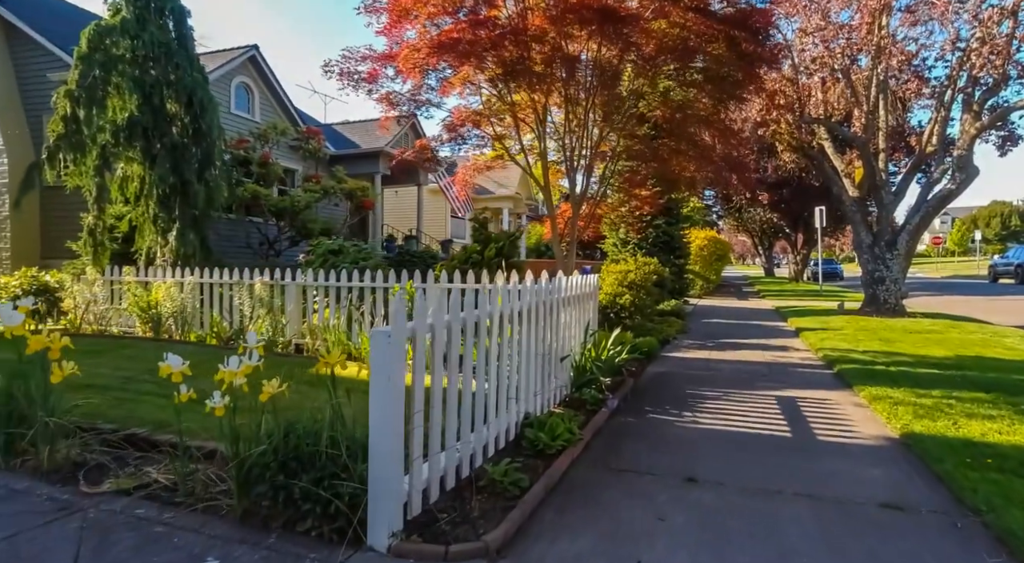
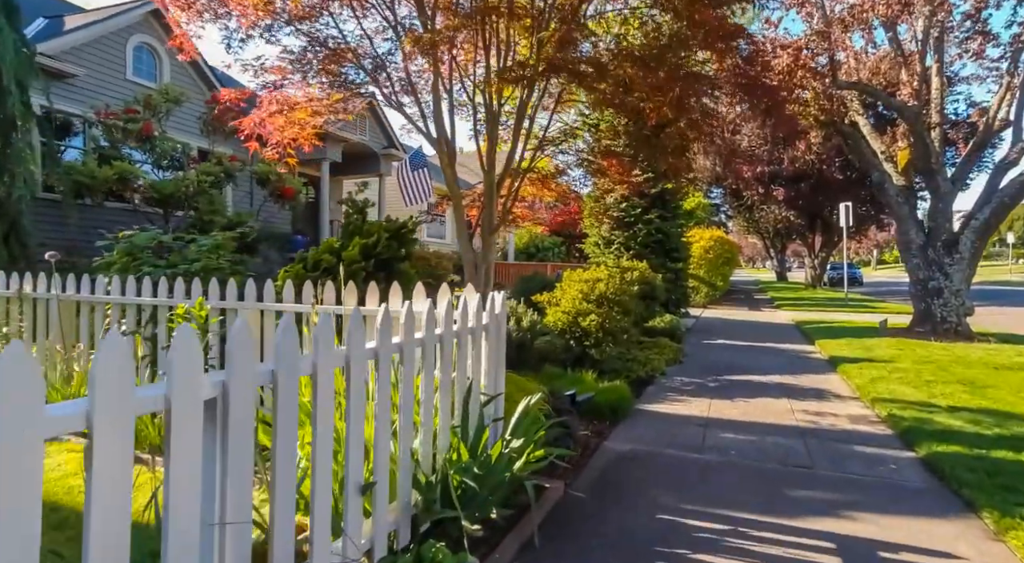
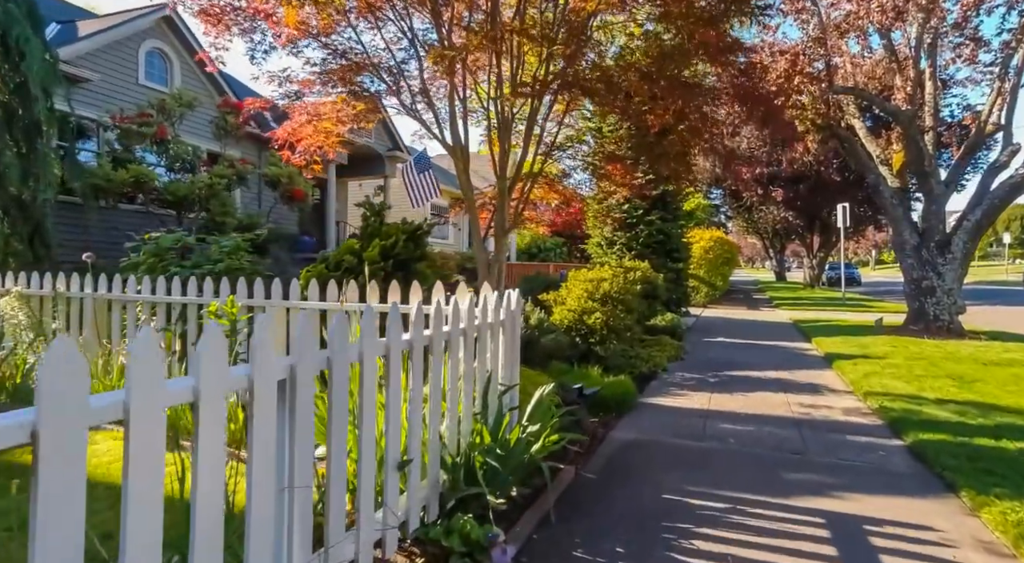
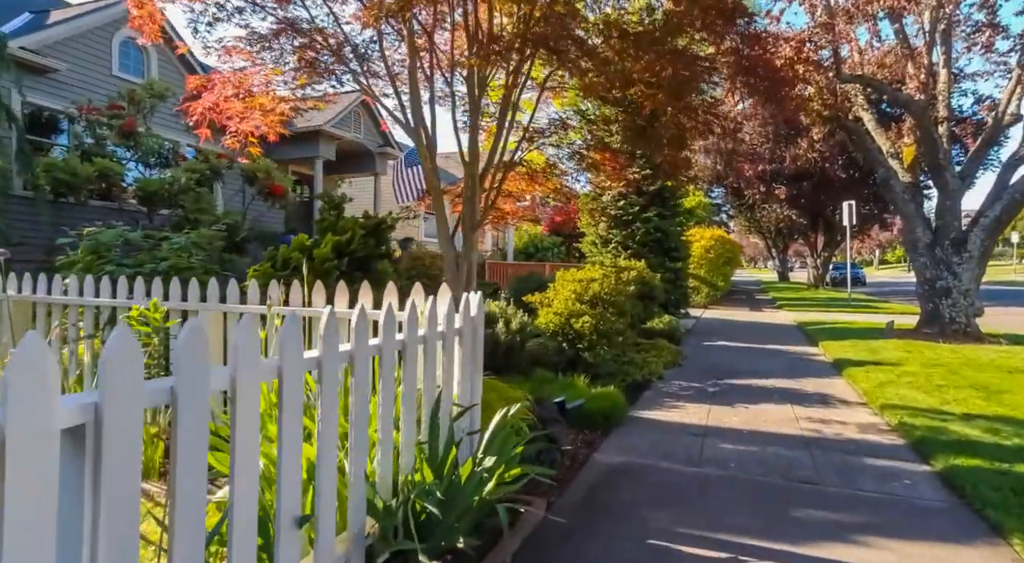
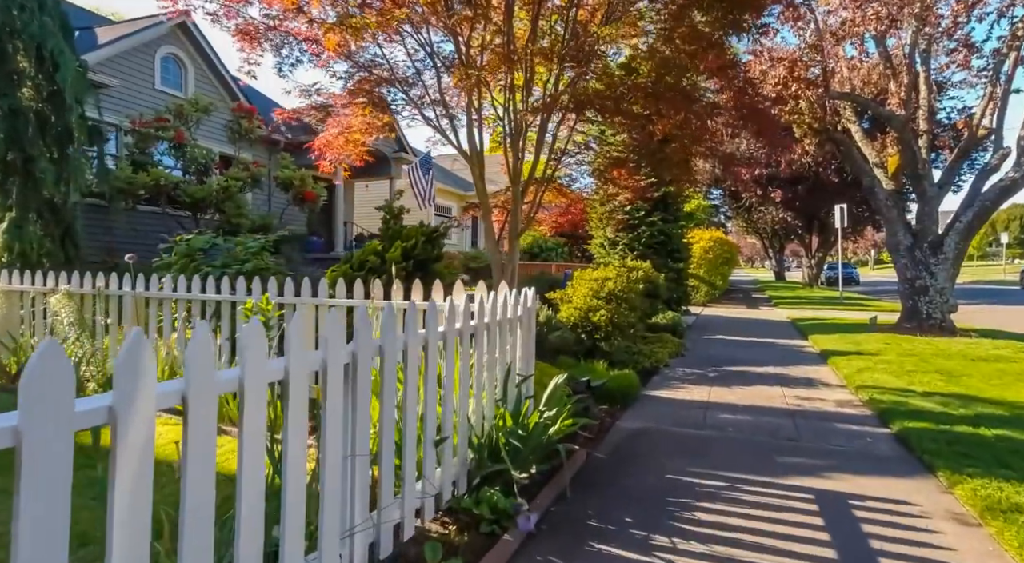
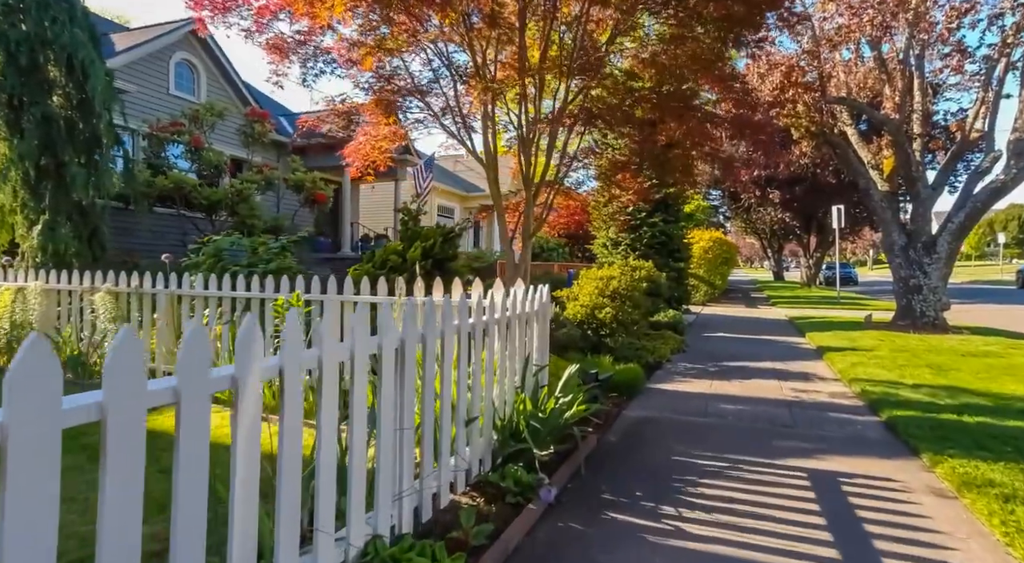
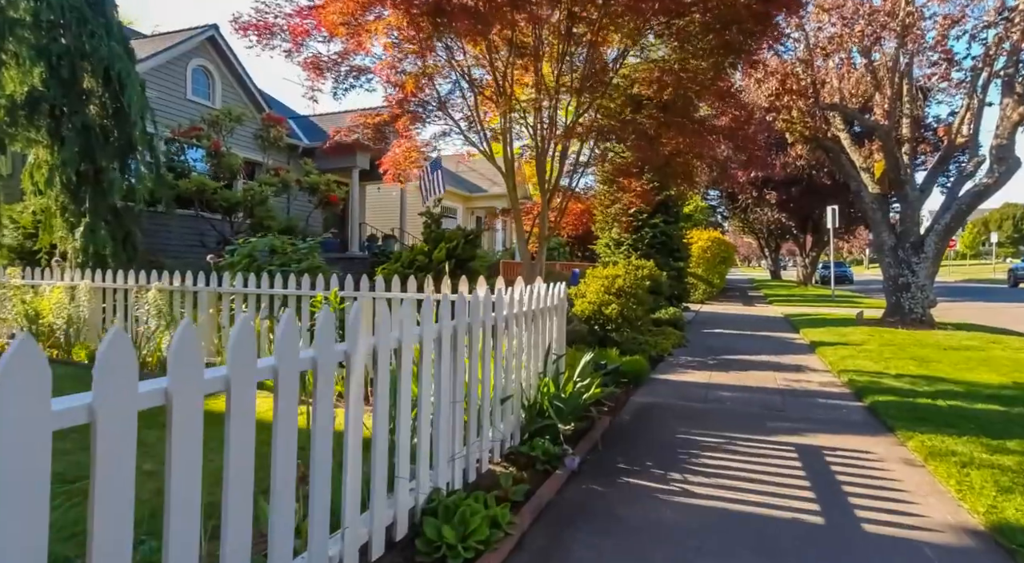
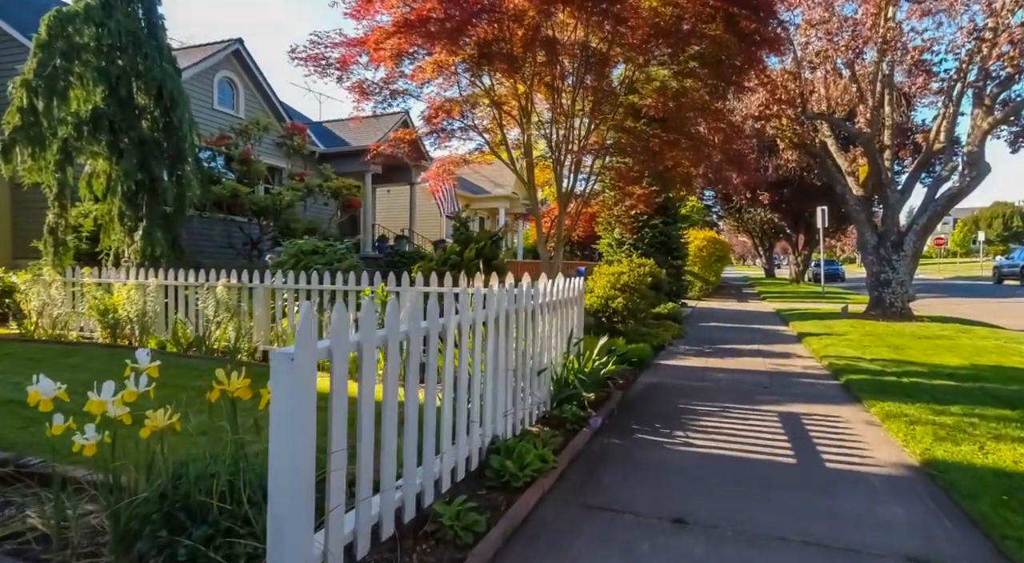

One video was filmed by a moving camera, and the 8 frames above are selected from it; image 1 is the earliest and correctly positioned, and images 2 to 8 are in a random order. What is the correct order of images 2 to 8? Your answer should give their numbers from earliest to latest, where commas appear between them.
8, 7, 6, 5, 3, 2, 4
